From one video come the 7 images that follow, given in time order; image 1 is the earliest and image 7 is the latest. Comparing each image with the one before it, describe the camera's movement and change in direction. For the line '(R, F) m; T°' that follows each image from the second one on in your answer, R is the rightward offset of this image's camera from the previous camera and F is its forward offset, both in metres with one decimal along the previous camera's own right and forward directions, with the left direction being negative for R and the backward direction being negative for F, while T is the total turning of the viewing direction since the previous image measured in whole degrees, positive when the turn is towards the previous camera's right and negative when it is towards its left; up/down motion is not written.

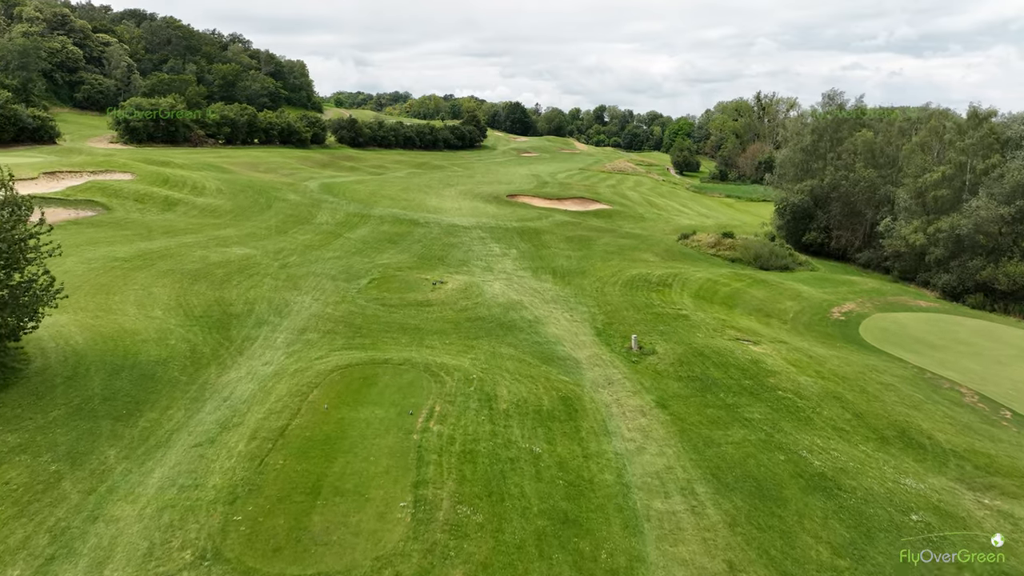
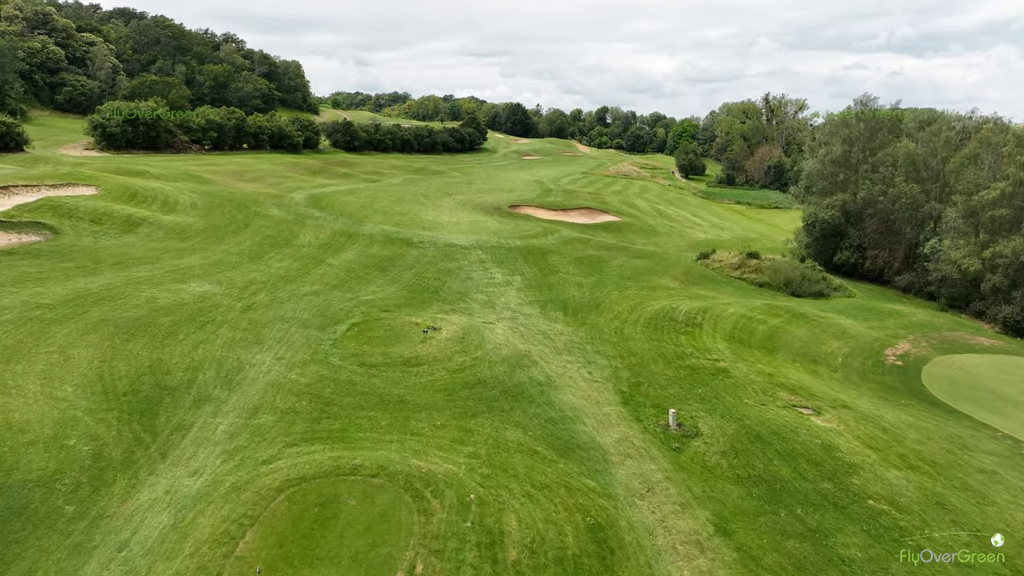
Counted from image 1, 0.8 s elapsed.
(-0.1, +3.1) m; 0°
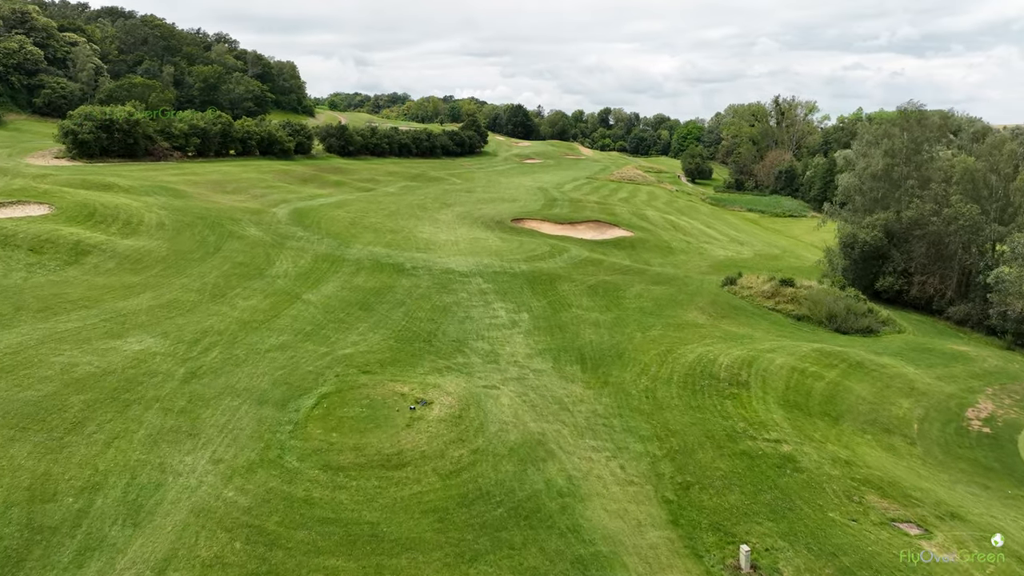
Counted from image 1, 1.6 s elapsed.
(-0.2, +3.4) m; 0°
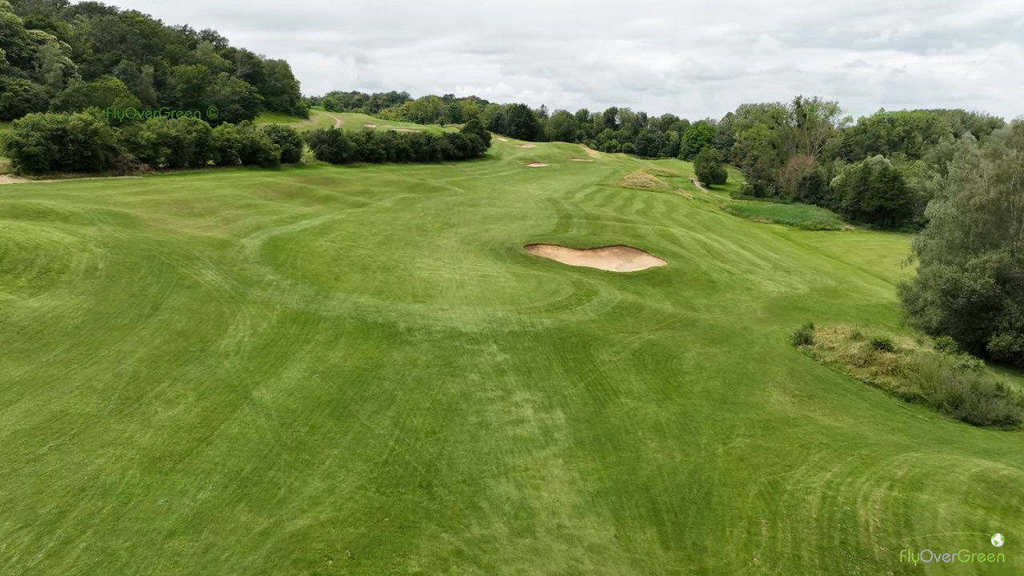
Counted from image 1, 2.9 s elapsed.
(-0.7, +5.8) m; 0°
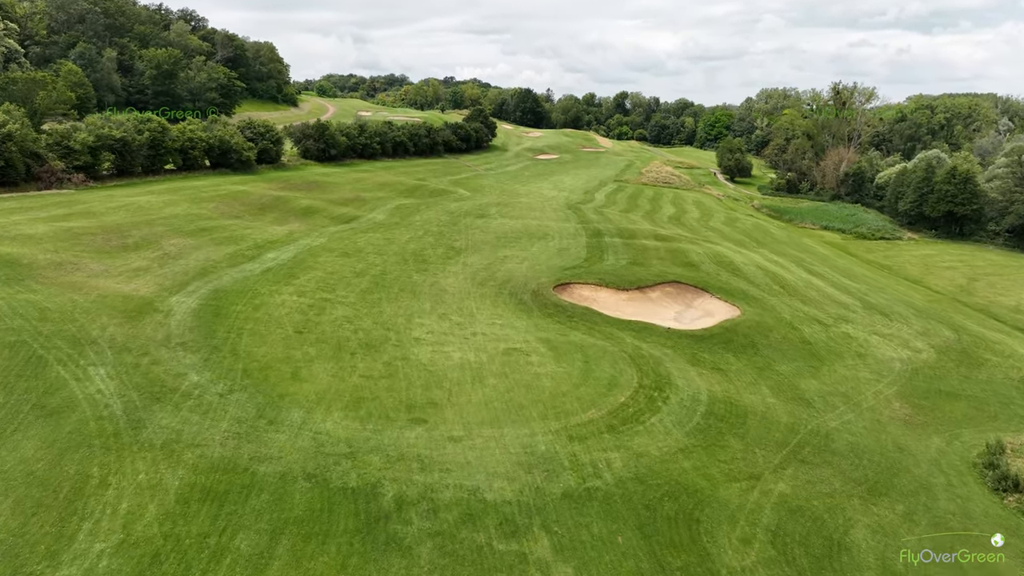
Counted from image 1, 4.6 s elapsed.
(-1.1, +8.4) m; 0°
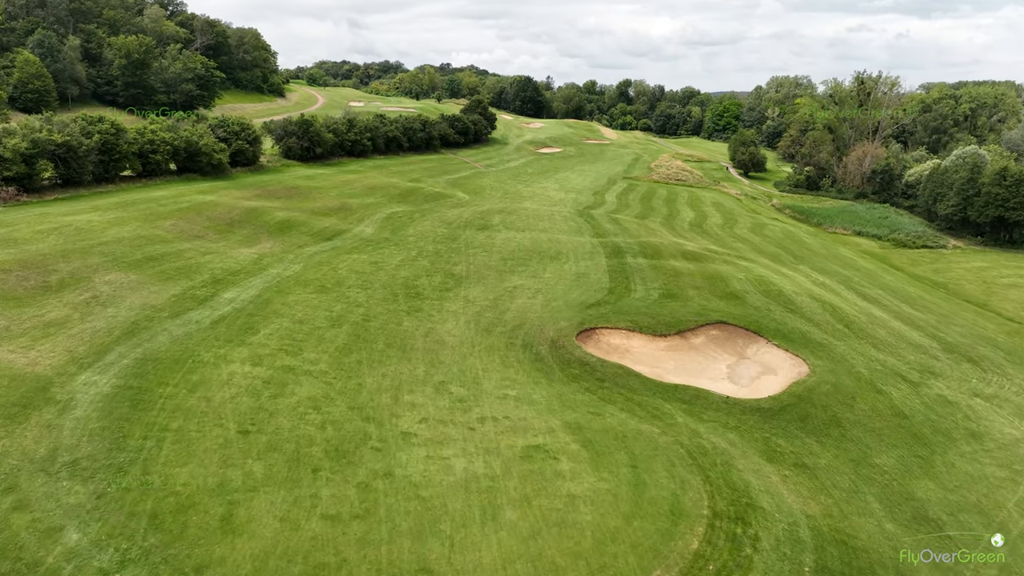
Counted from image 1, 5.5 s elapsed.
(-0.6, +5.5) m; 0°
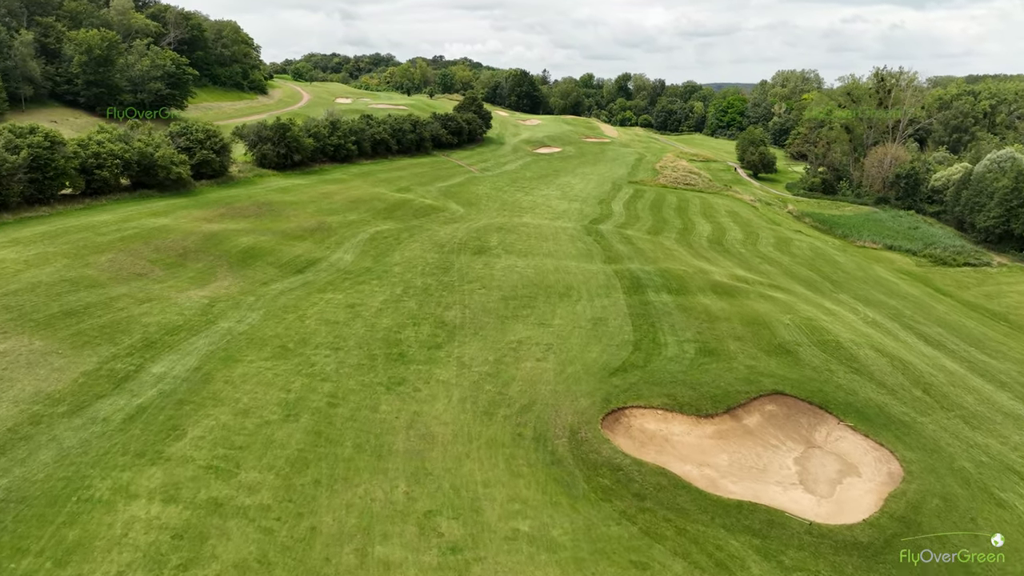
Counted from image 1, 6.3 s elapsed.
(-0.4, +5.2) m; 0°
